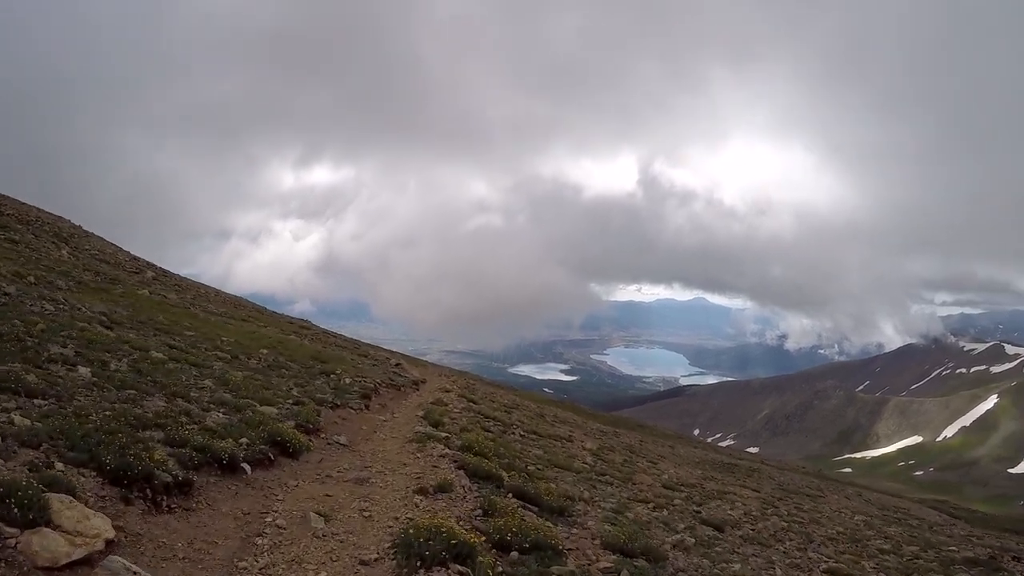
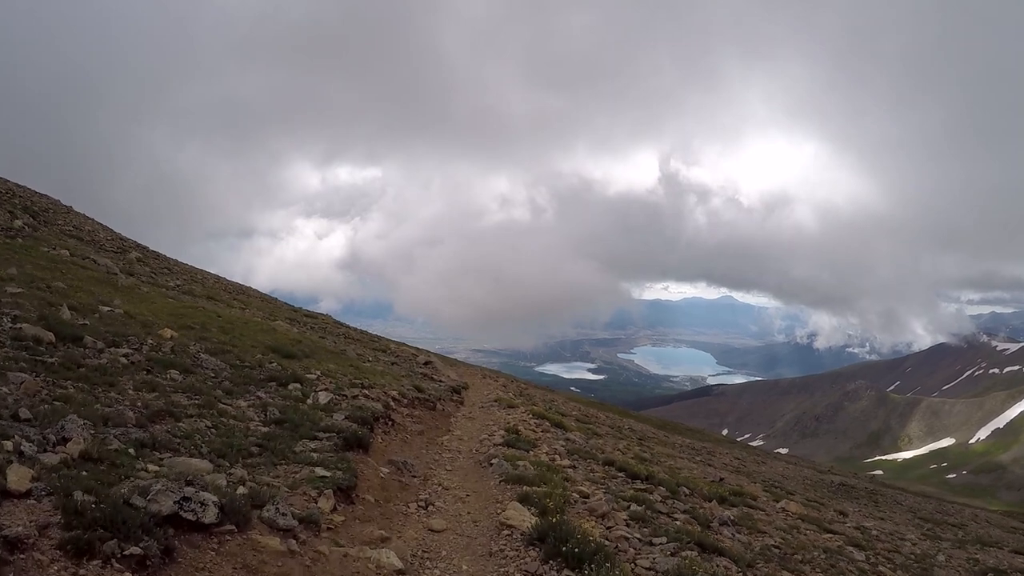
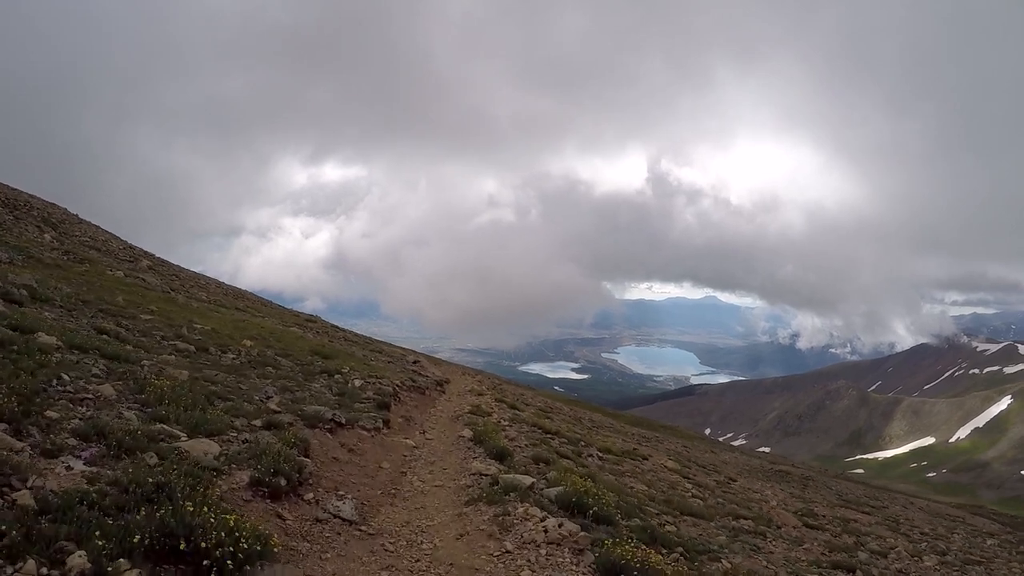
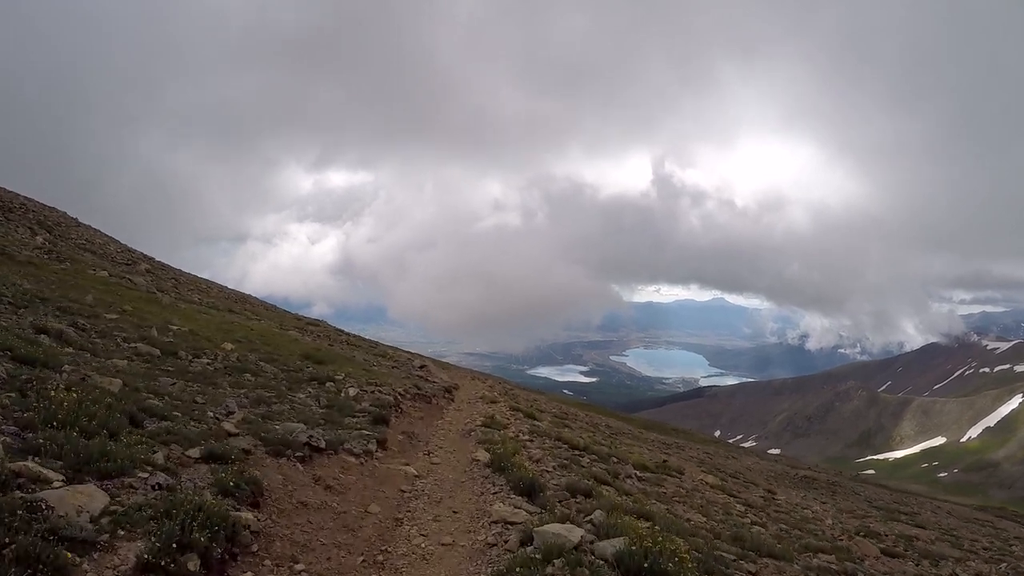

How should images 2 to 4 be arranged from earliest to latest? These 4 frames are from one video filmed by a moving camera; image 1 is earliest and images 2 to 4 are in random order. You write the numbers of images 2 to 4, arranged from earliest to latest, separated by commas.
3, 4, 2
